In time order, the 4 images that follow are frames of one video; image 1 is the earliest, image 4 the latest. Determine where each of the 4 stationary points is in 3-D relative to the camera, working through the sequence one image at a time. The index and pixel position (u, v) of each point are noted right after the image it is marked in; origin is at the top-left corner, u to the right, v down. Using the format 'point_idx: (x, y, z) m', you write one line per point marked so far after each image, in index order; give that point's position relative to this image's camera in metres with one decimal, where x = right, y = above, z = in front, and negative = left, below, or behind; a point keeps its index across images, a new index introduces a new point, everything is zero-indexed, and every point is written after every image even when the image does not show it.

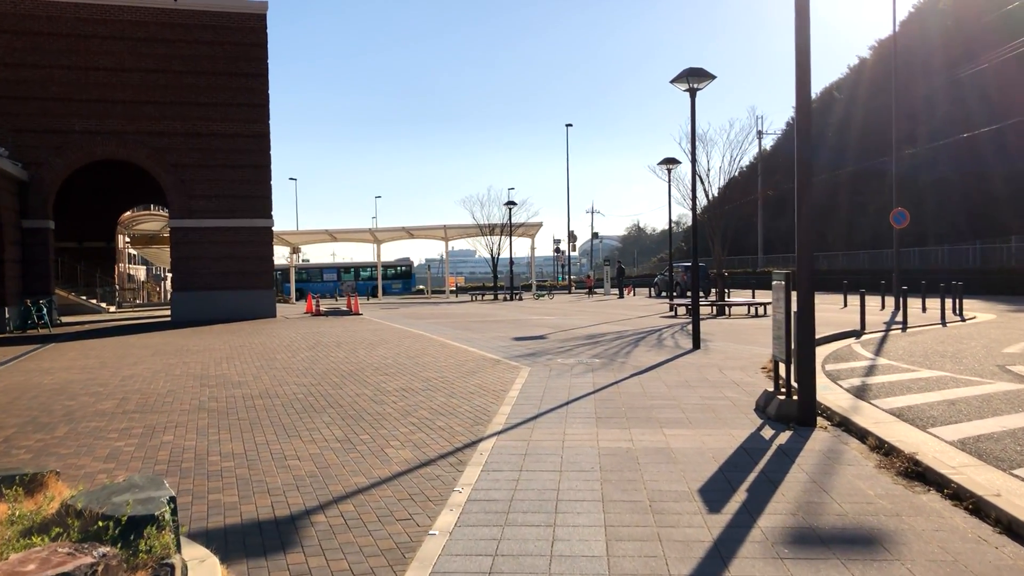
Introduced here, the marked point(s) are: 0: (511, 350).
0: (0.0, -1.0, +15.5) m
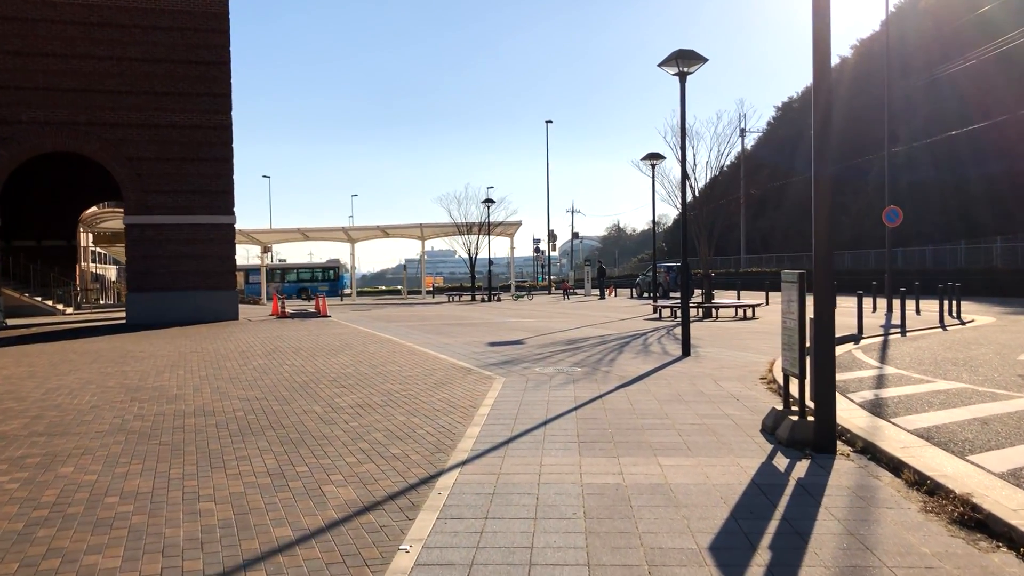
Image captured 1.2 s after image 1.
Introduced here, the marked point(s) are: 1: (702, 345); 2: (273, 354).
0: (-0.4, -1.1, +14.2) m
1: (+3.2, -1.0, +15.4) m
2: (-4.0, -1.1, +15.4) m
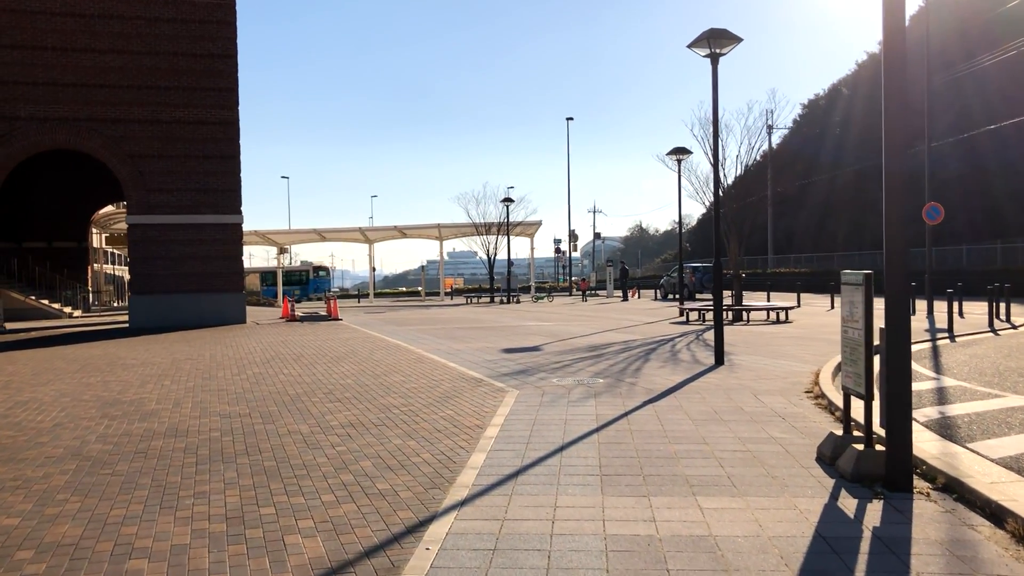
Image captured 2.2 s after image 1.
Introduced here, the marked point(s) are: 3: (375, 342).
0: (-0.2, -1.1, +13.0) m
1: (+3.4, -1.0, +14.2) m
2: (-3.7, -1.1, +14.3) m
3: (-2.6, -1.0, +17.2) m
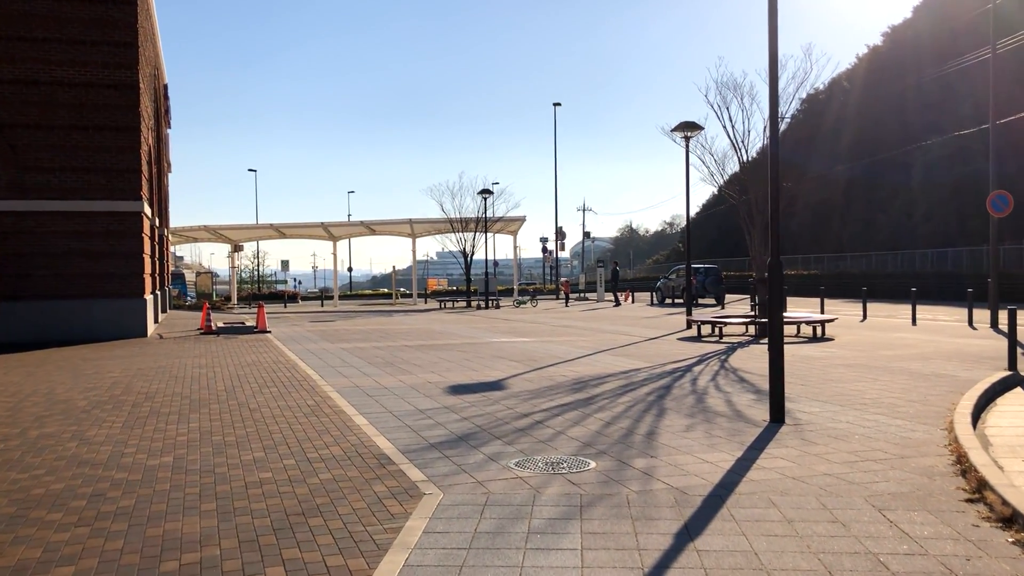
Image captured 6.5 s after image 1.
0: (-0.8, -1.2, +8.3) m
1: (+2.9, -1.1, +9.5) m
2: (-4.3, -1.2, +9.6) m
3: (-3.1, -1.1, +12.5) m
